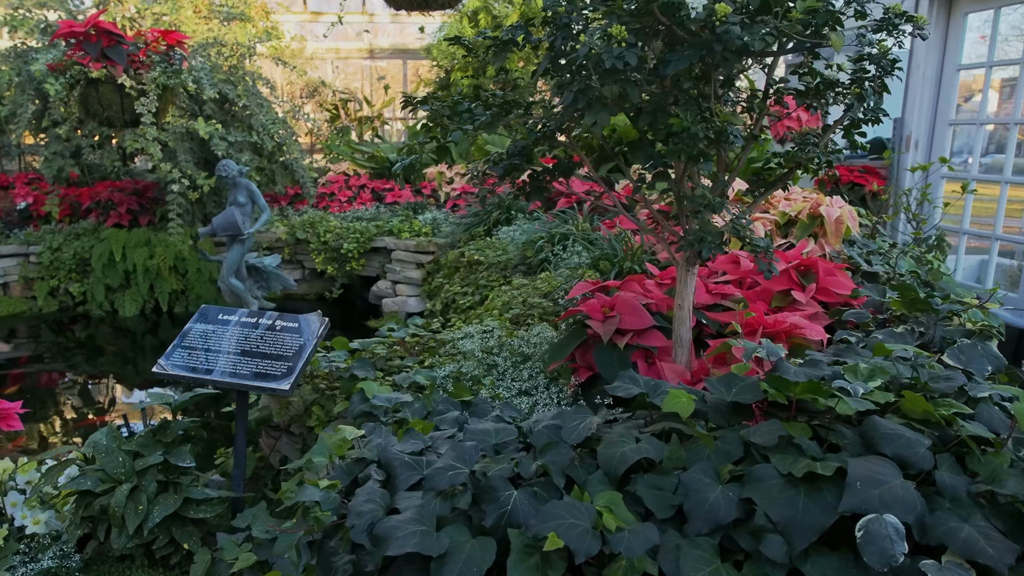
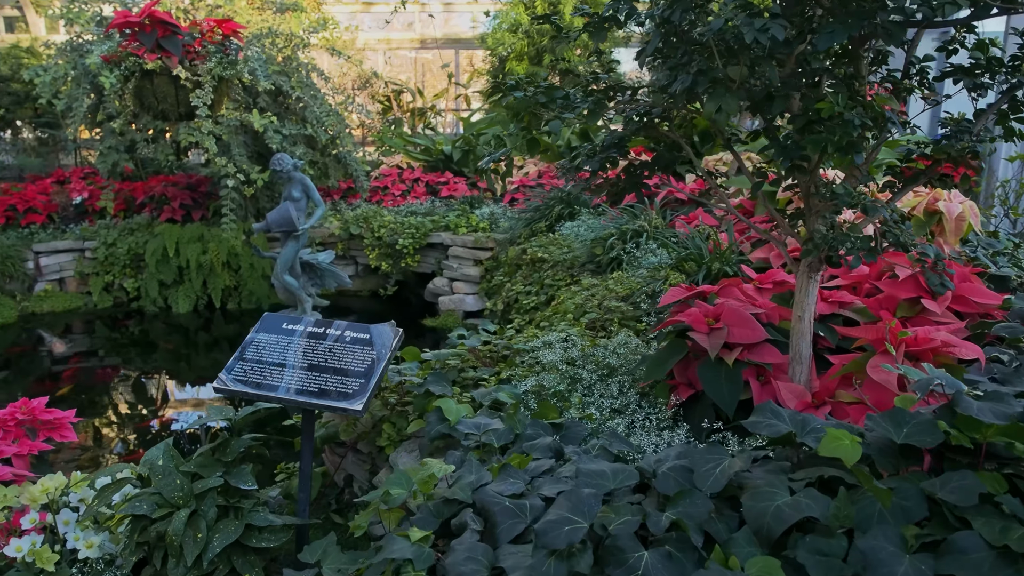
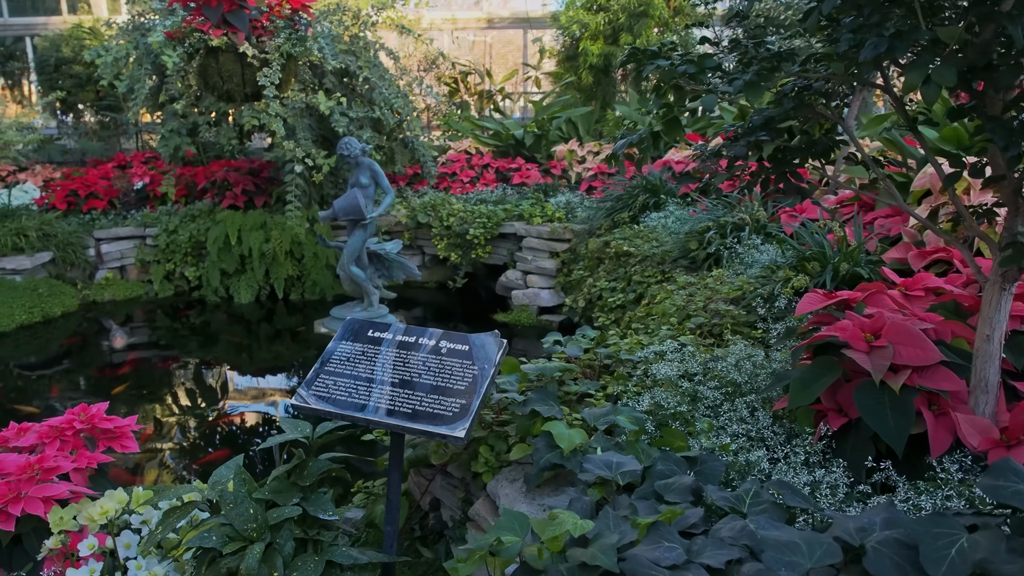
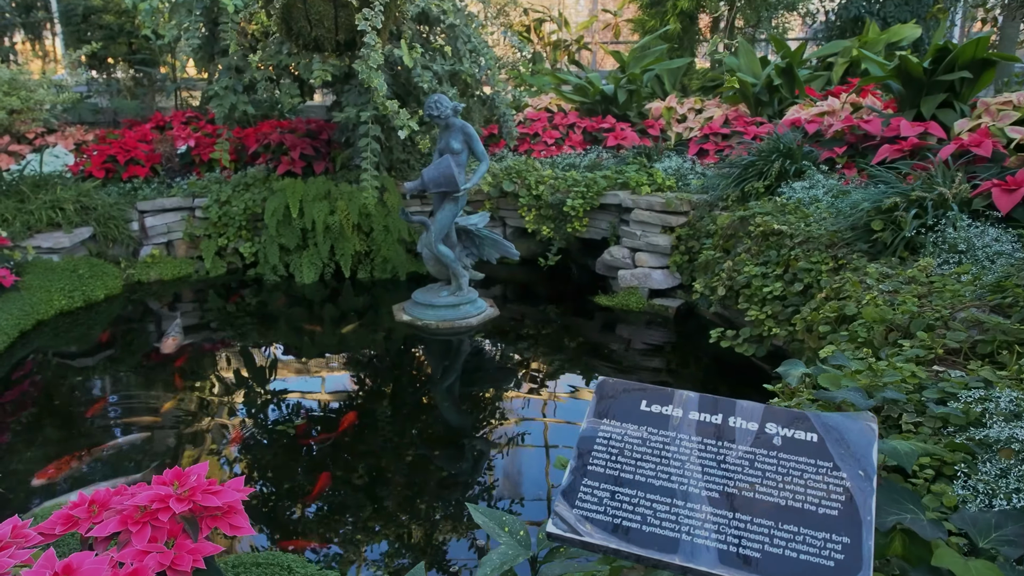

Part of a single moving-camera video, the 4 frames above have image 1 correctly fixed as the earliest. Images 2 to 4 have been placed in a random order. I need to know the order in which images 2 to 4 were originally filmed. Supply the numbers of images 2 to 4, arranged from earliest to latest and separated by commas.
2, 3, 4
